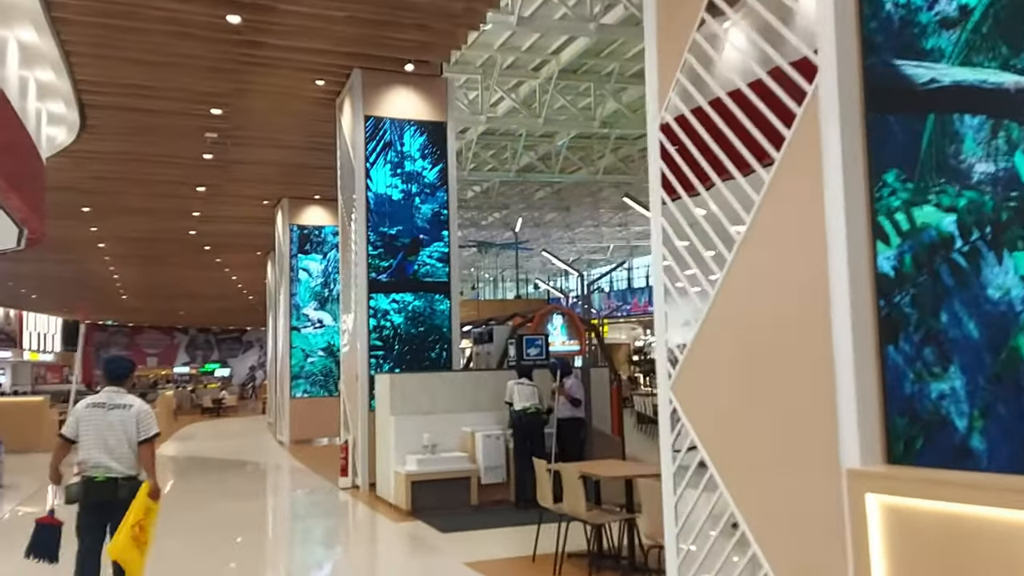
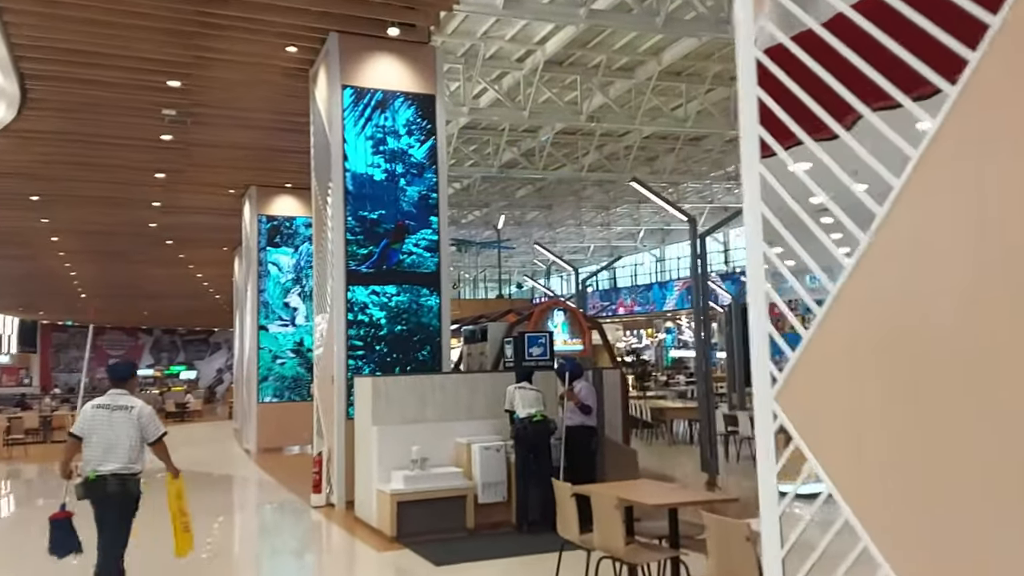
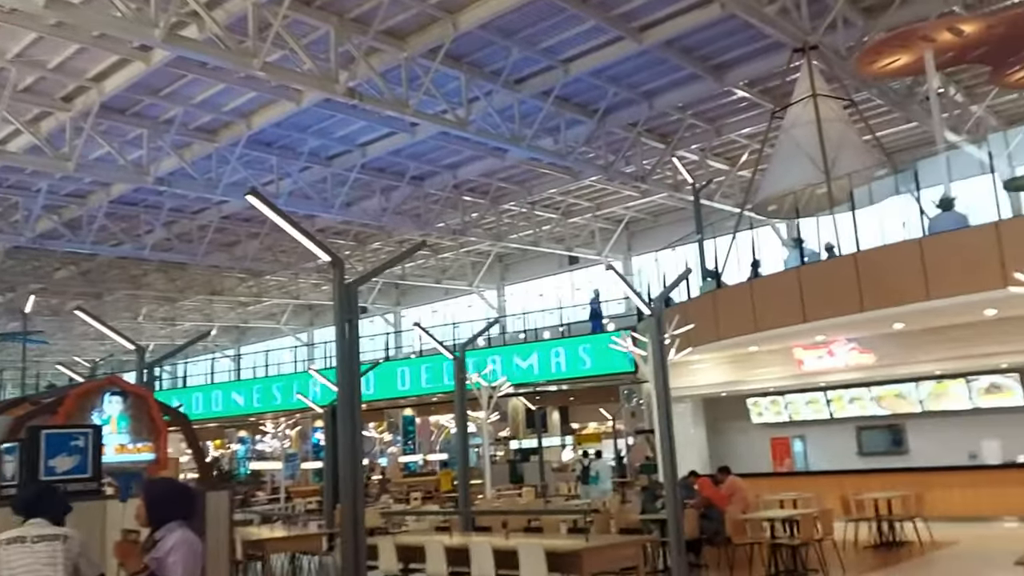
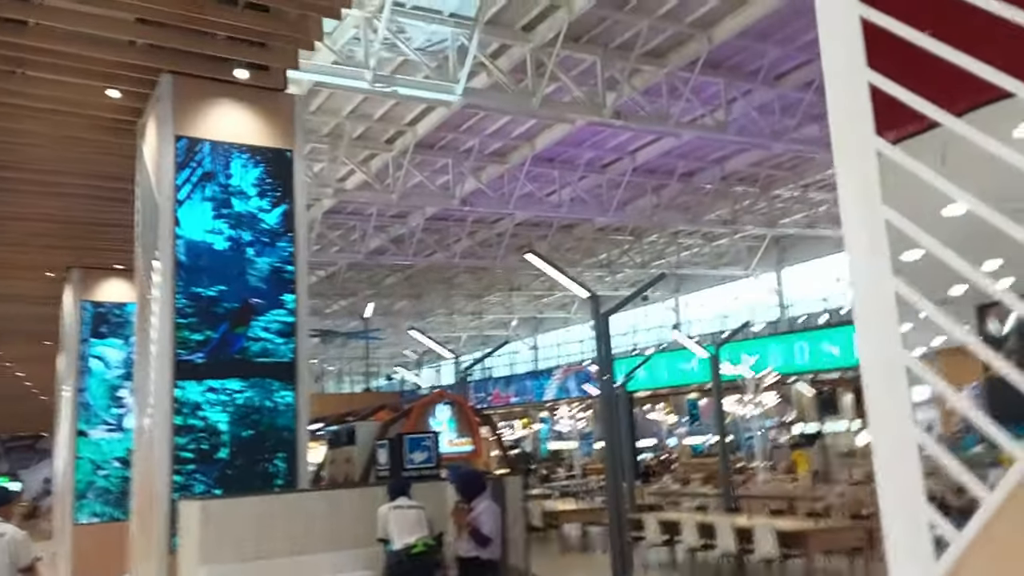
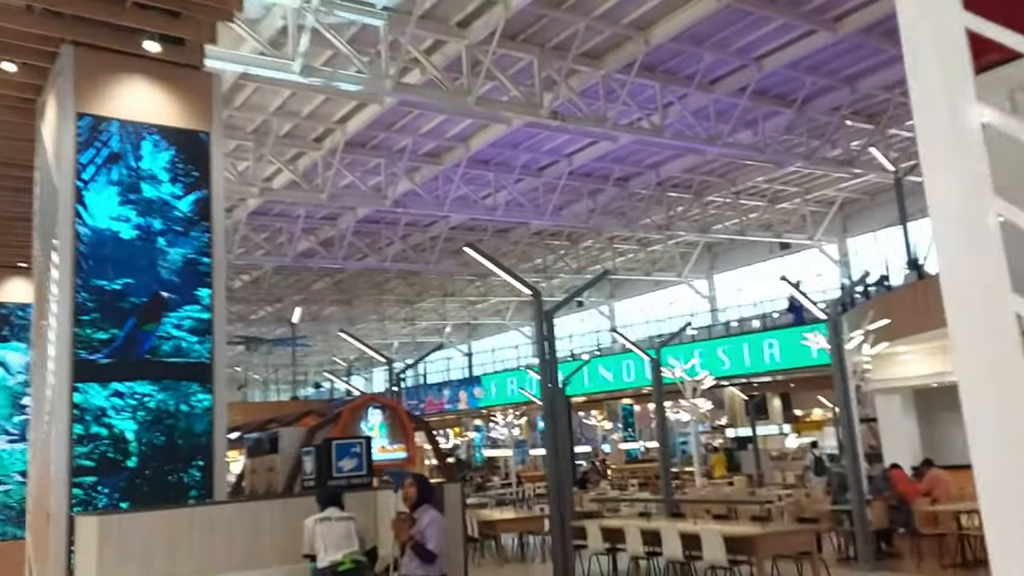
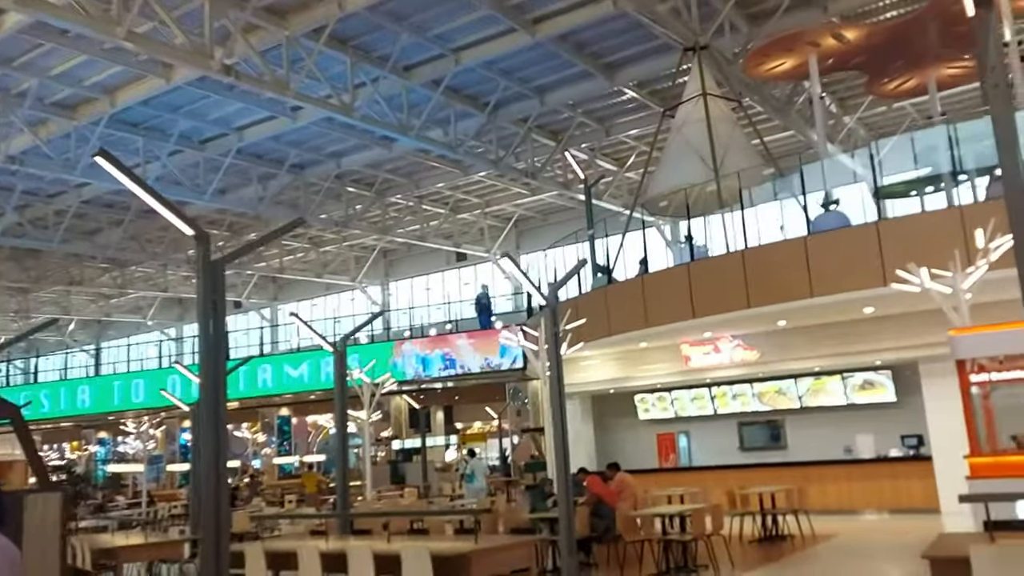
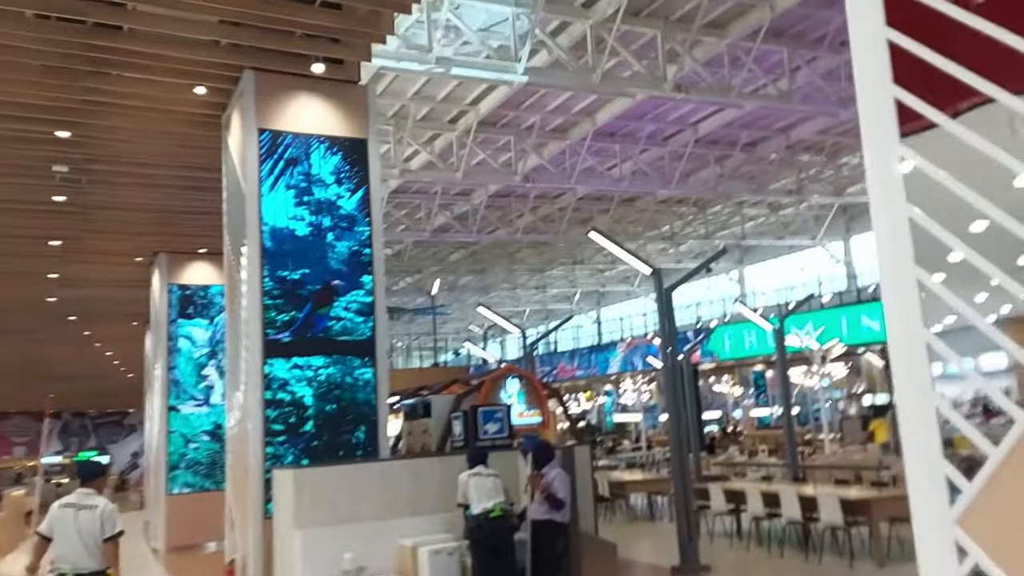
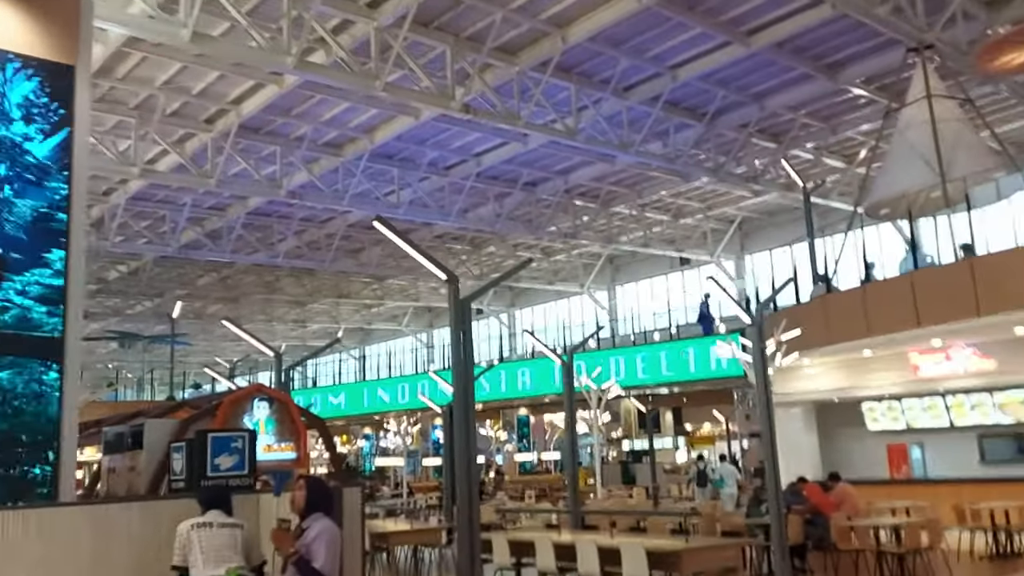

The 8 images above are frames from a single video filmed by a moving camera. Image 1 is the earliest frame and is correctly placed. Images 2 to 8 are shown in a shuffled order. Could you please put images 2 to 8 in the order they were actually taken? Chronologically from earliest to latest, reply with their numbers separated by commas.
2, 7, 4, 5, 8, 3, 6
